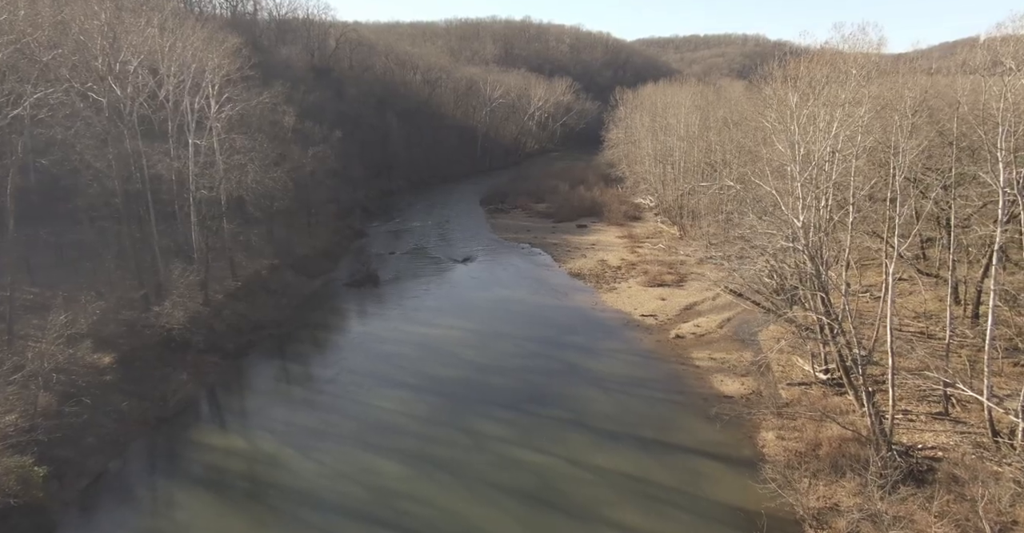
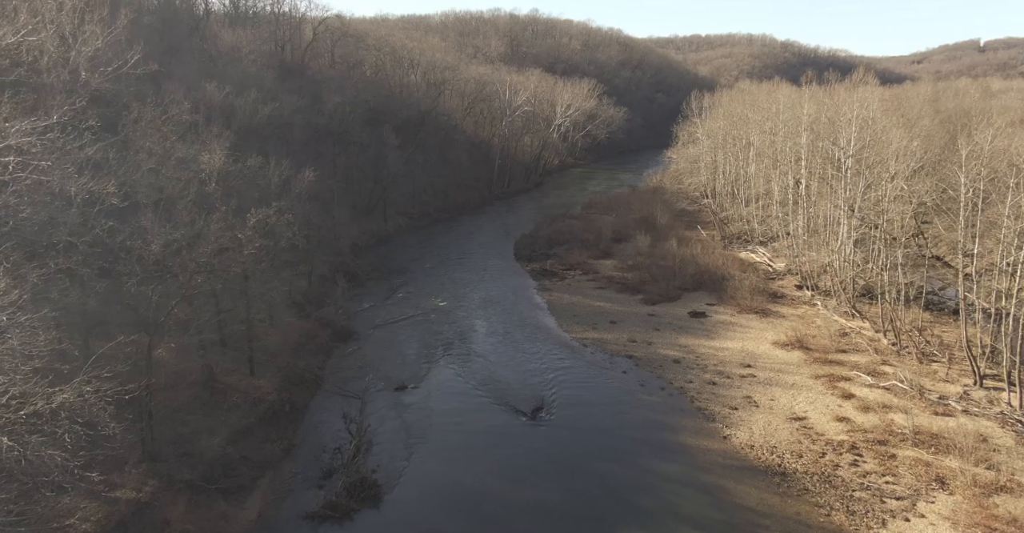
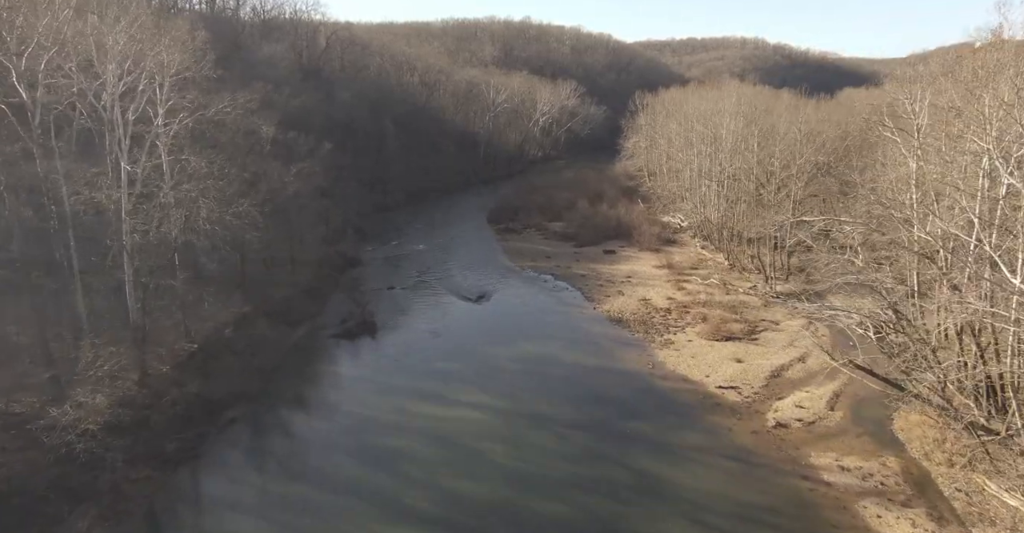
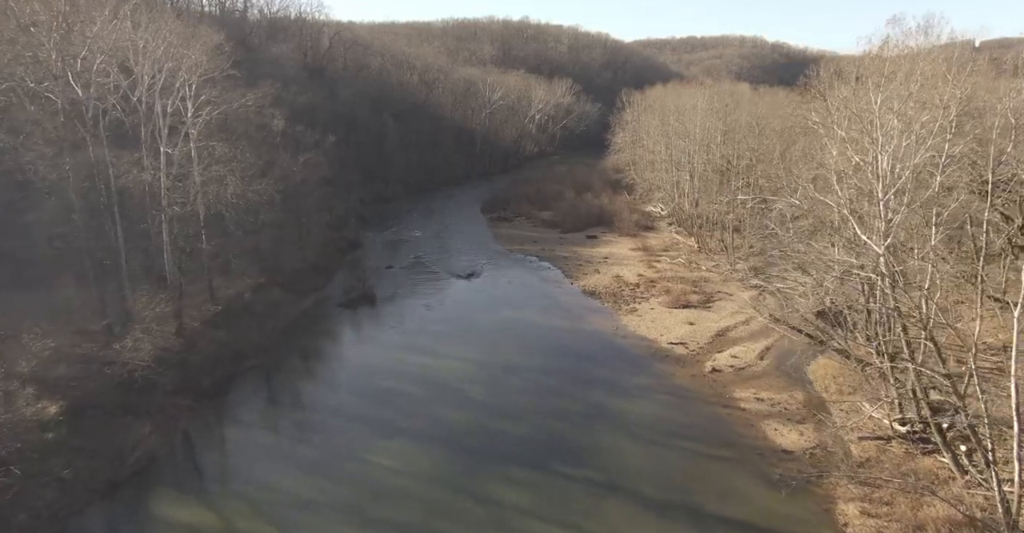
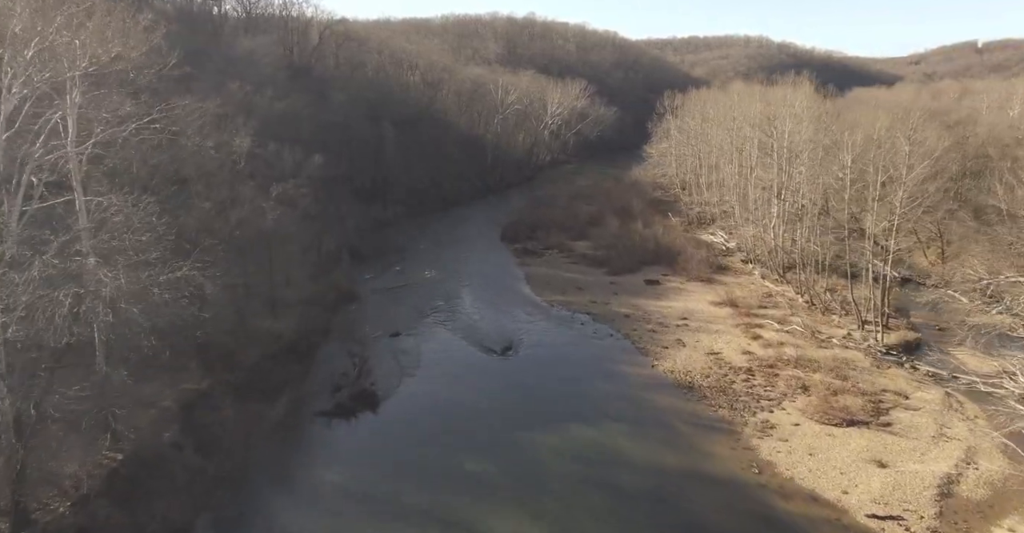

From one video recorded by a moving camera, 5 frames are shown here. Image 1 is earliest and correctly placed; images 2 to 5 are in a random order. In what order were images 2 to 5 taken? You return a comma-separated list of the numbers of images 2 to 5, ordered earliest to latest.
4, 3, 5, 2
